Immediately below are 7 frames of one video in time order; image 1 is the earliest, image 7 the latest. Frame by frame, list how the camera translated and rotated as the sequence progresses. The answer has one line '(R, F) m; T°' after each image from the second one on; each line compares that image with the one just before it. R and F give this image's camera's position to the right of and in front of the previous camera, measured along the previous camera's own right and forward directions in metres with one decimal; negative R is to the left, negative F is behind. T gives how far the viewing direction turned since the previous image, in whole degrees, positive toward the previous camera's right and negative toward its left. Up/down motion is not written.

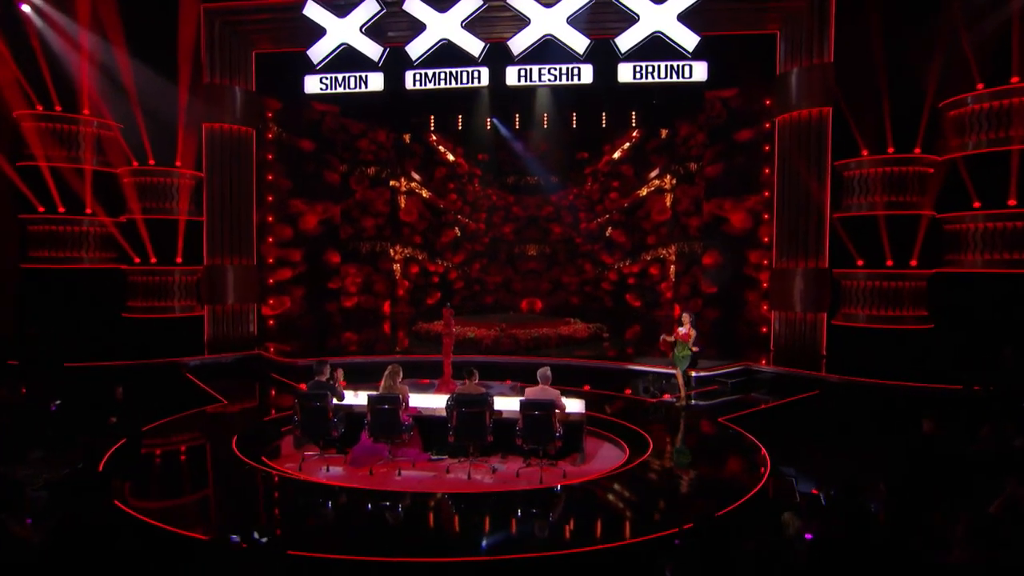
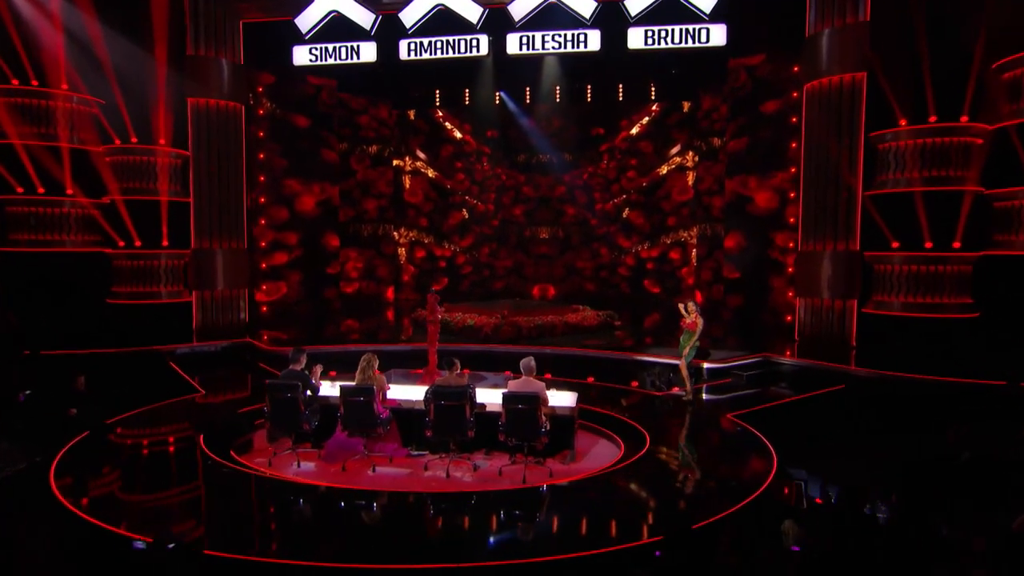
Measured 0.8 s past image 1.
(+0.5, +0.7) m; -3°
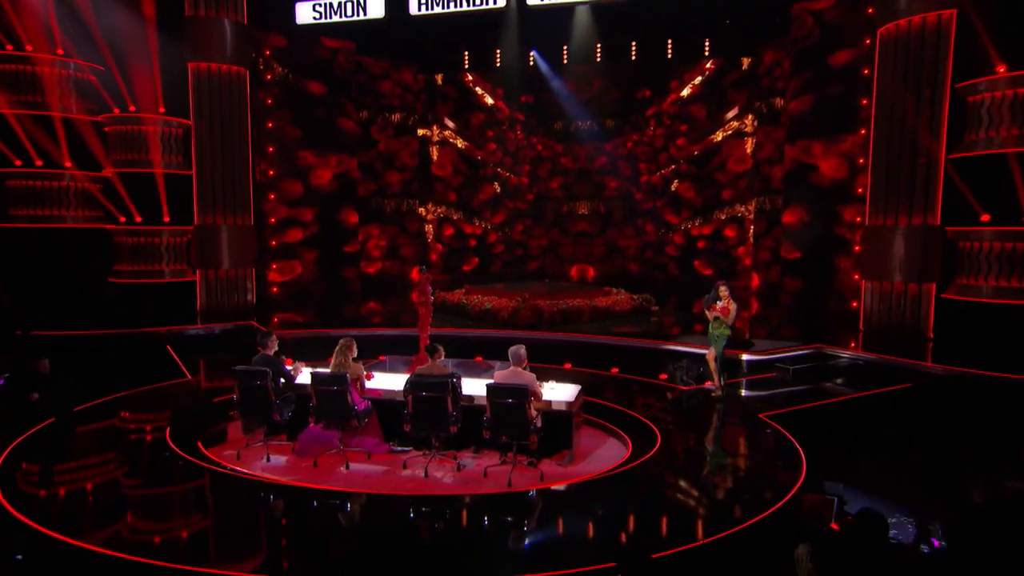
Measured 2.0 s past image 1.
(+0.7, +1.0) m; -6°
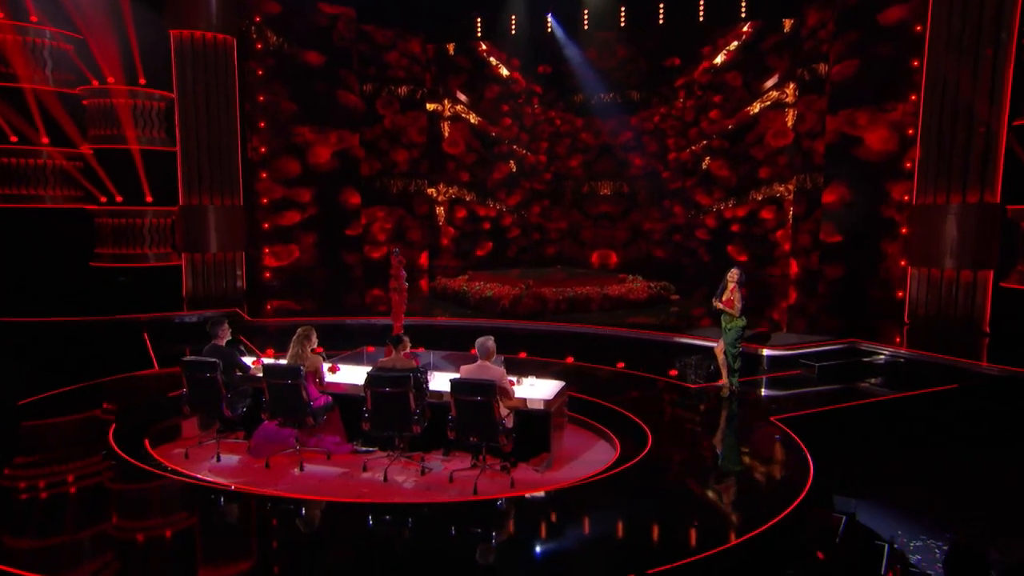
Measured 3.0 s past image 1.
(+0.6, +0.7) m; -5°
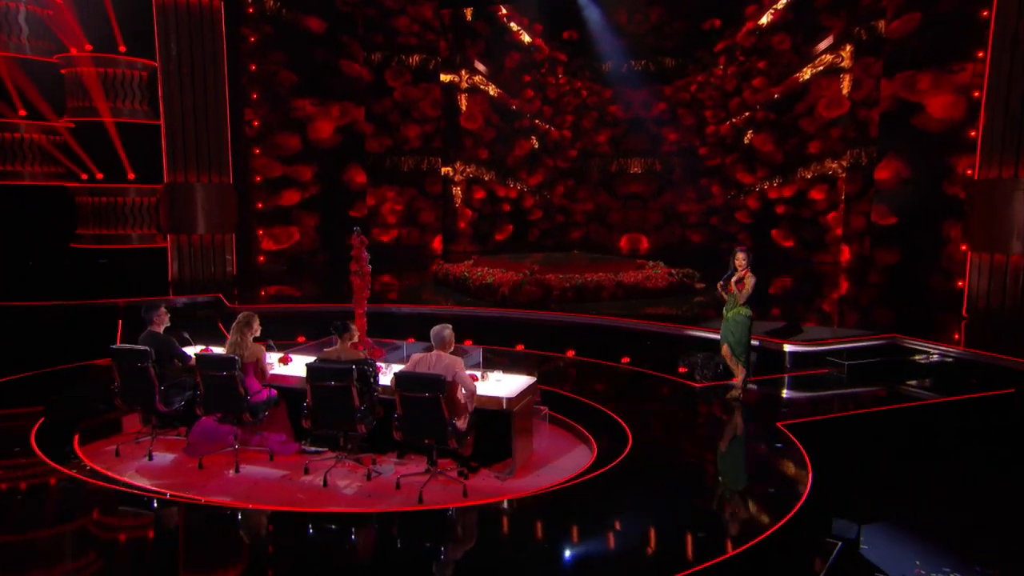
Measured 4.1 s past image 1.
(+0.7, +0.8) m; -6°
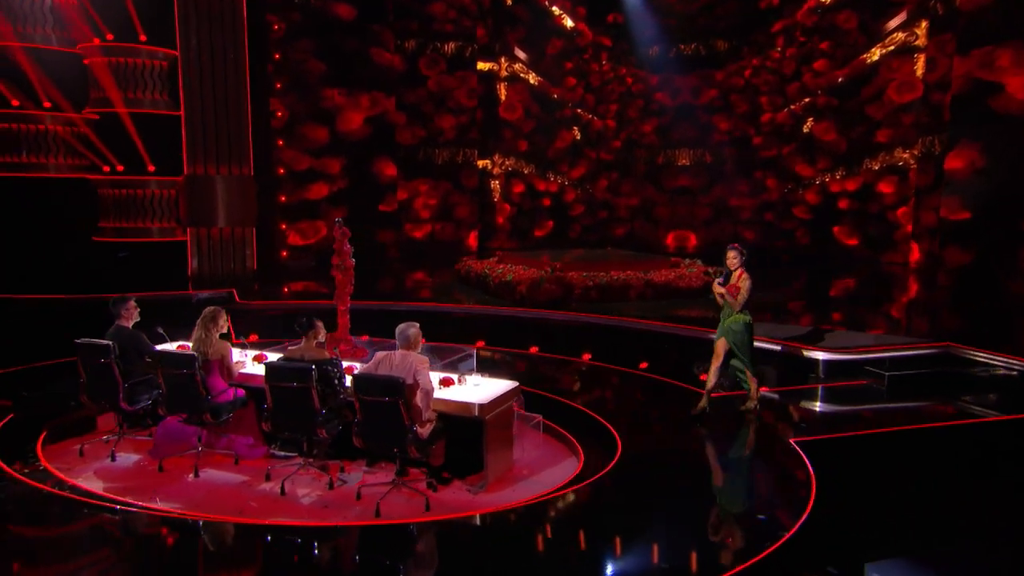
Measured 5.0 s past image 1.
(+0.6, +0.5) m; -7°
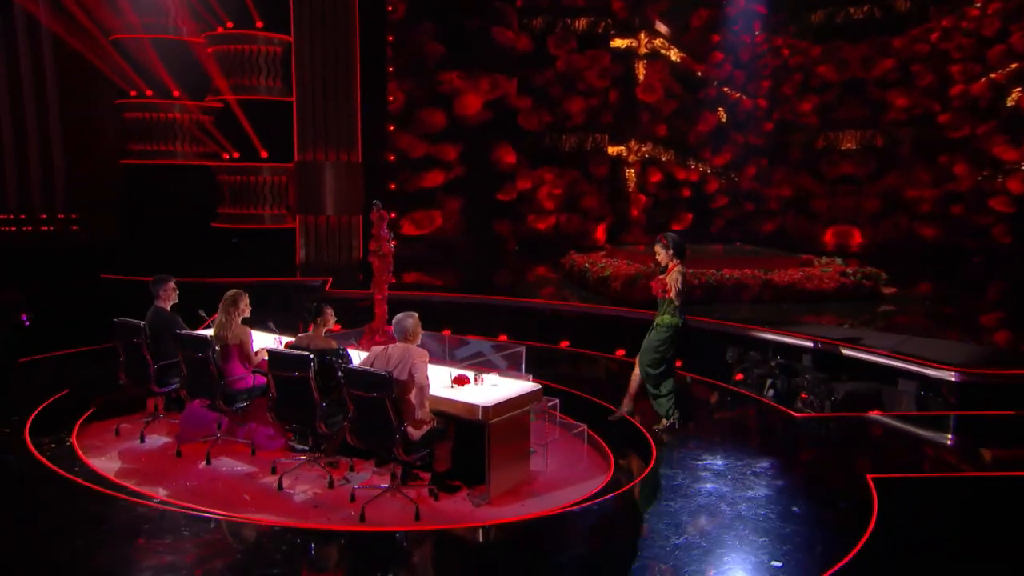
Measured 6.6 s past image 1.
(+0.9, +0.8) m; -15°
